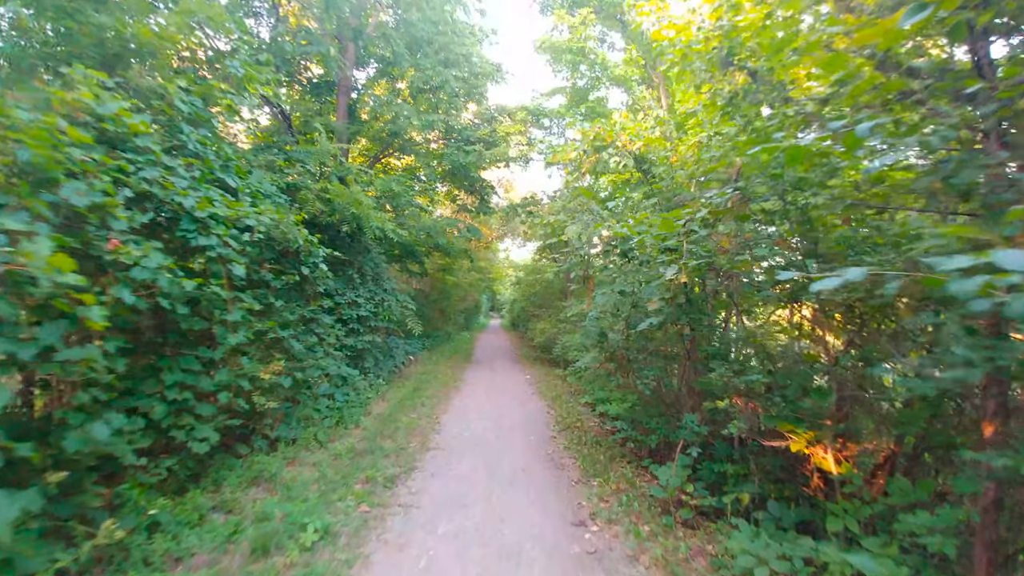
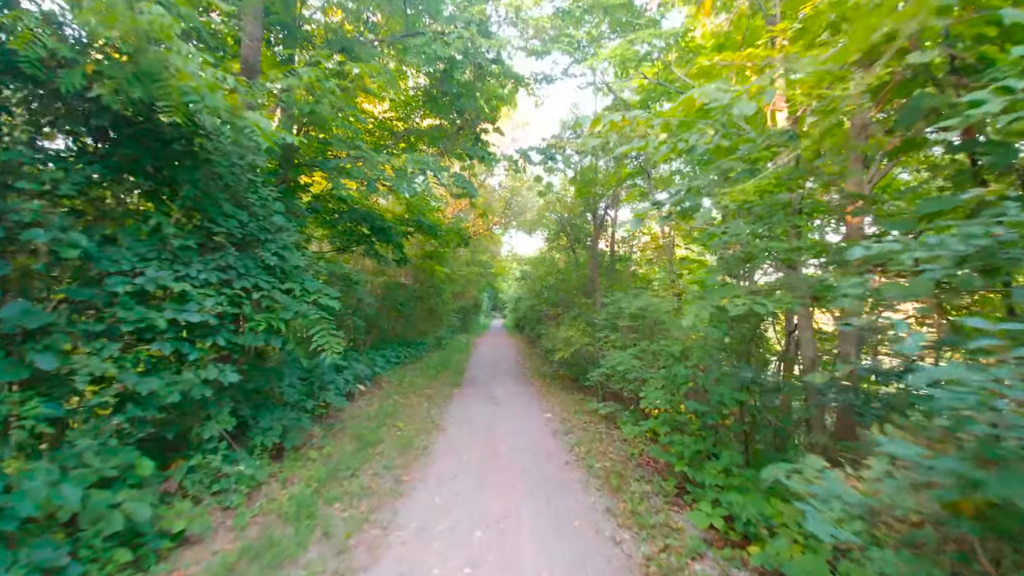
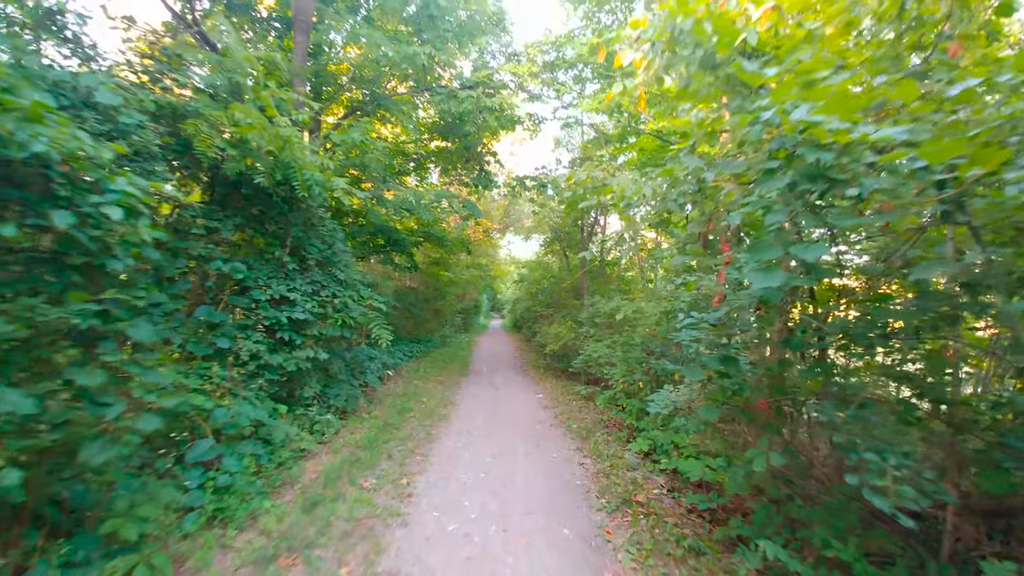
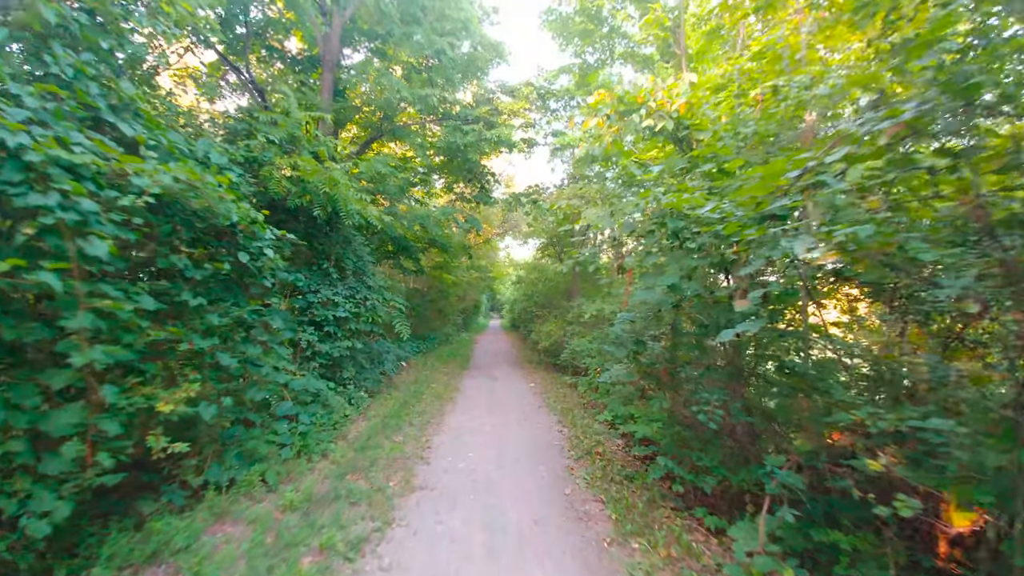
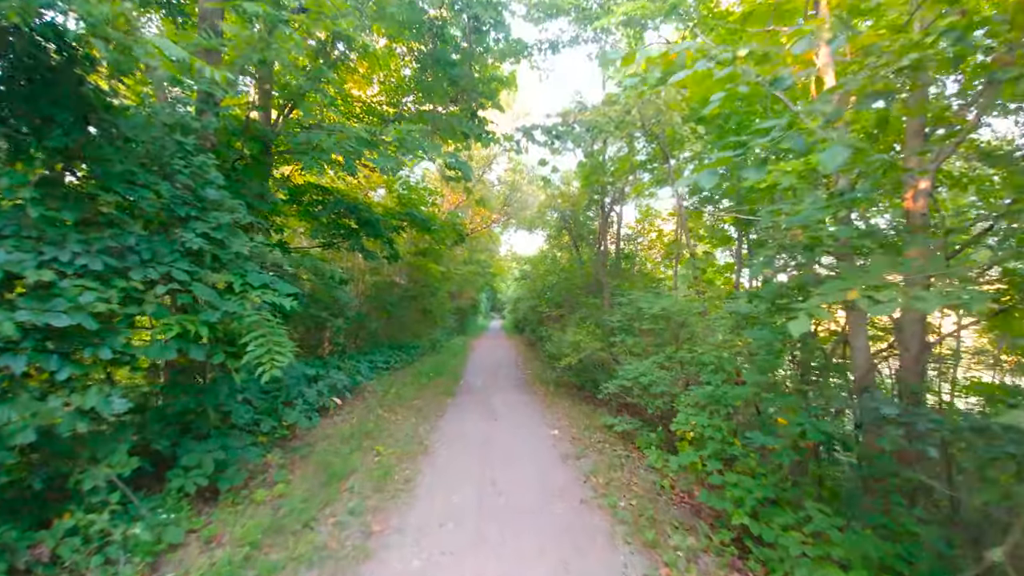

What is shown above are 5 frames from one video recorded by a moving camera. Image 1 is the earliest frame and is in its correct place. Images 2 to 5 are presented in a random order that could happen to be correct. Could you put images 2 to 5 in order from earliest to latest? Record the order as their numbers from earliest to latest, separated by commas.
4, 3, 2, 5
